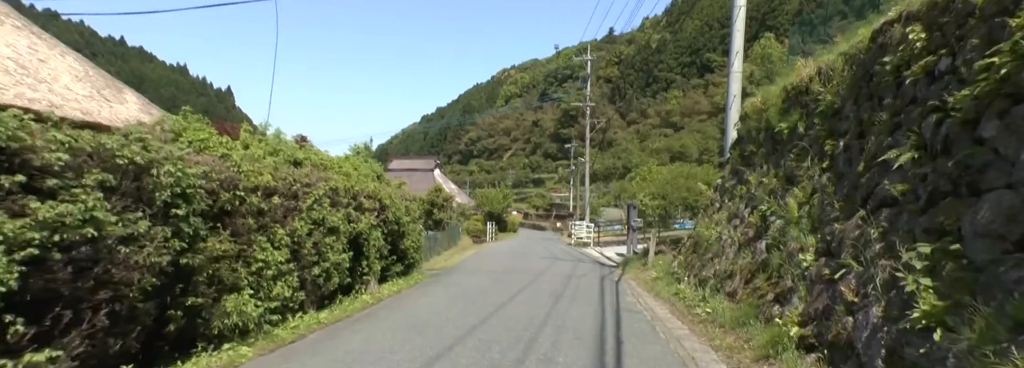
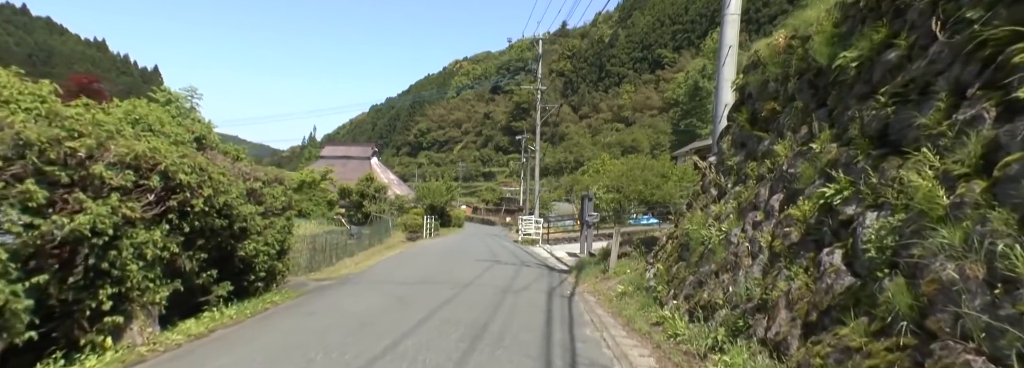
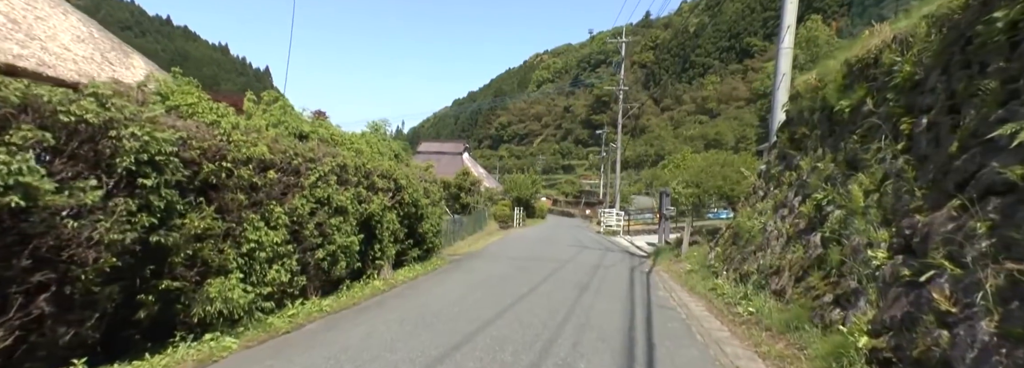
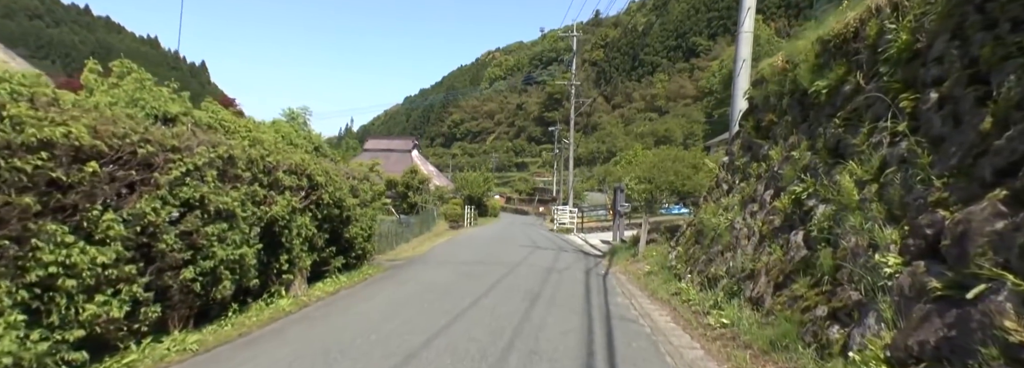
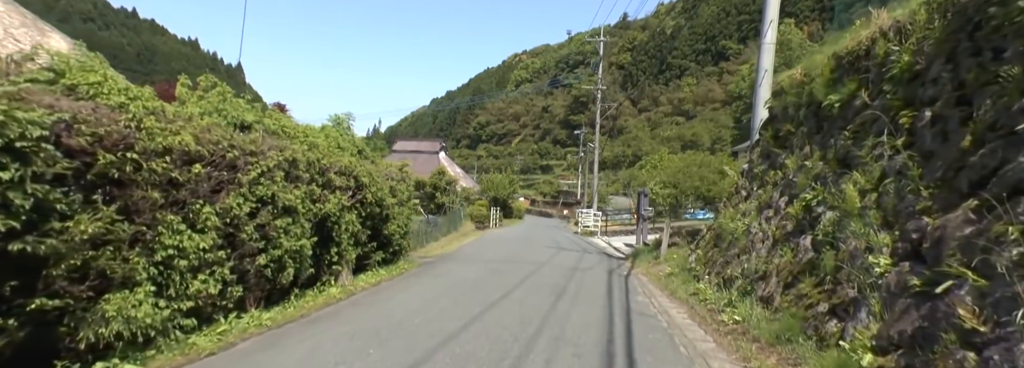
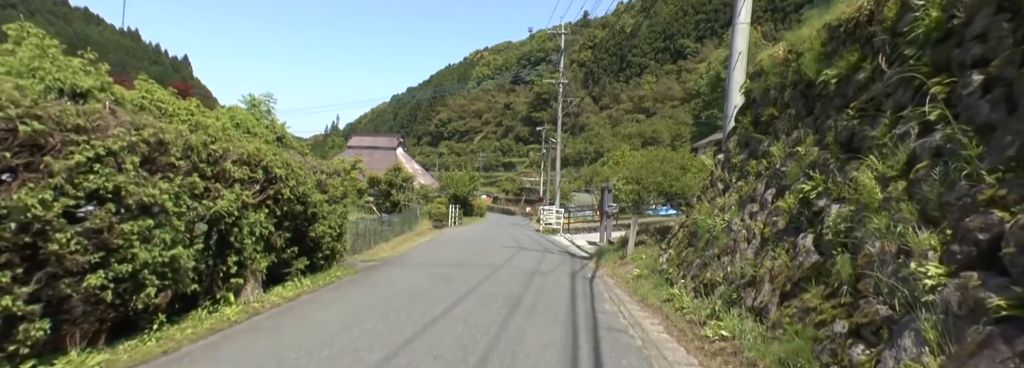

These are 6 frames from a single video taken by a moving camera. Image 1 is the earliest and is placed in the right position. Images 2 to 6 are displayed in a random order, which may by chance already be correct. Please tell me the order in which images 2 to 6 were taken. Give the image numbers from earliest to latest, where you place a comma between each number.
3, 5, 4, 6, 2
